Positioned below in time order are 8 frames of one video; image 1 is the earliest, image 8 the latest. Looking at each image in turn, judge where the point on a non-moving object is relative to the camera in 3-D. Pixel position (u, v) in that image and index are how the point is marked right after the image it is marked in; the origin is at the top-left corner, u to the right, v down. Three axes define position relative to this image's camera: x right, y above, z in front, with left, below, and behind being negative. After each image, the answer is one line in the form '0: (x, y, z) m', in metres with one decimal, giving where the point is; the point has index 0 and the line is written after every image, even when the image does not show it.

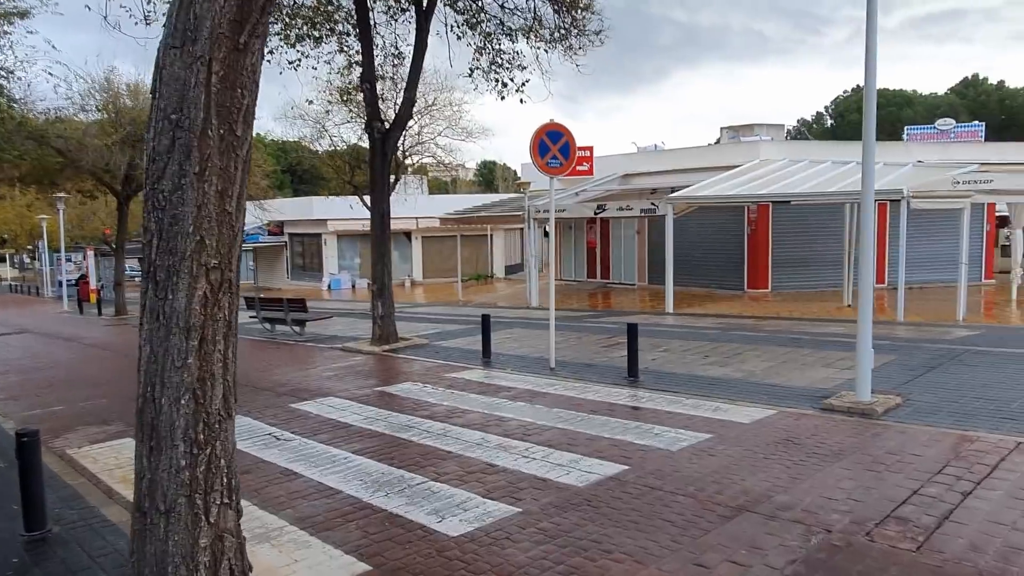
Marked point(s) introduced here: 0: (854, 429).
0: (+3.2, -1.3, +6.9) m
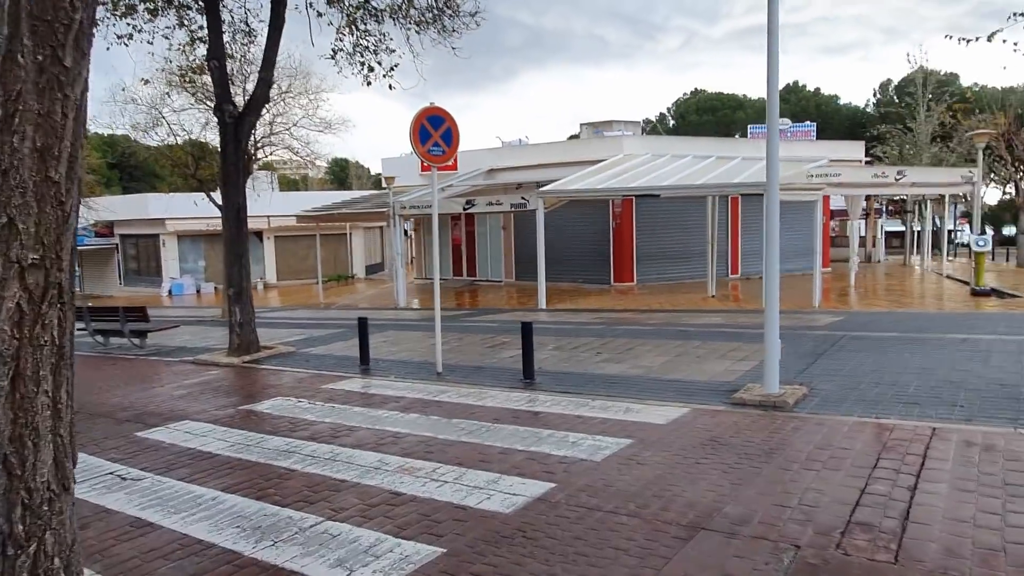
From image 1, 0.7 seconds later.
0: (+2.4, -1.2, +6.7) m
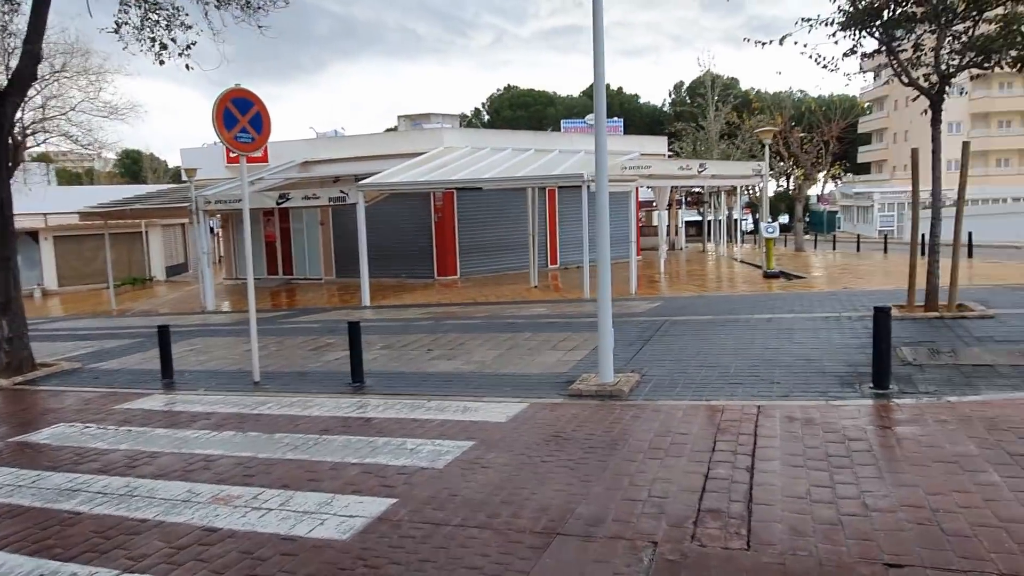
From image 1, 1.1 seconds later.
0: (+0.9, -1.1, +6.6) m
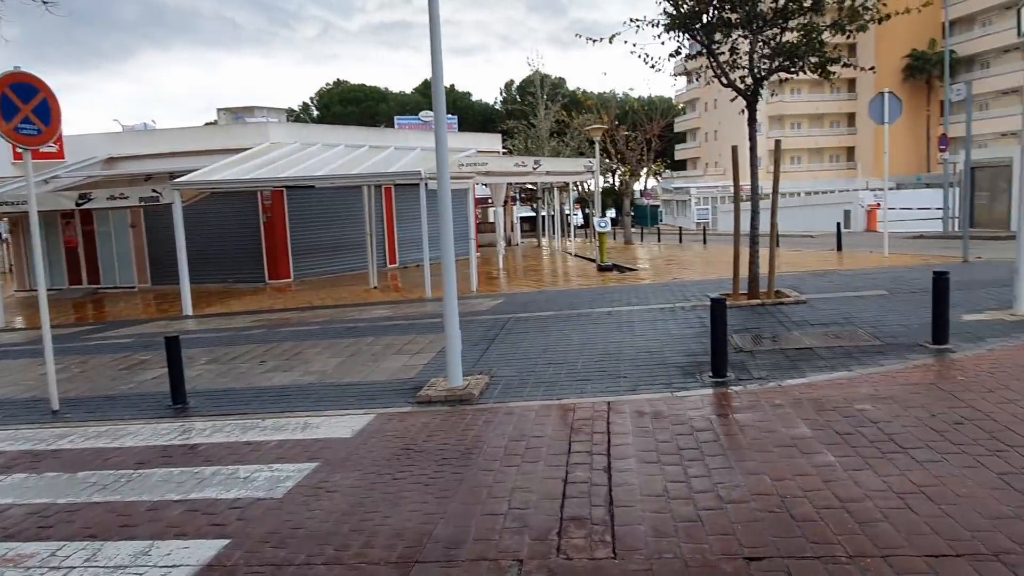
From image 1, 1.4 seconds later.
0: (-0.4, -1.1, +6.4) m
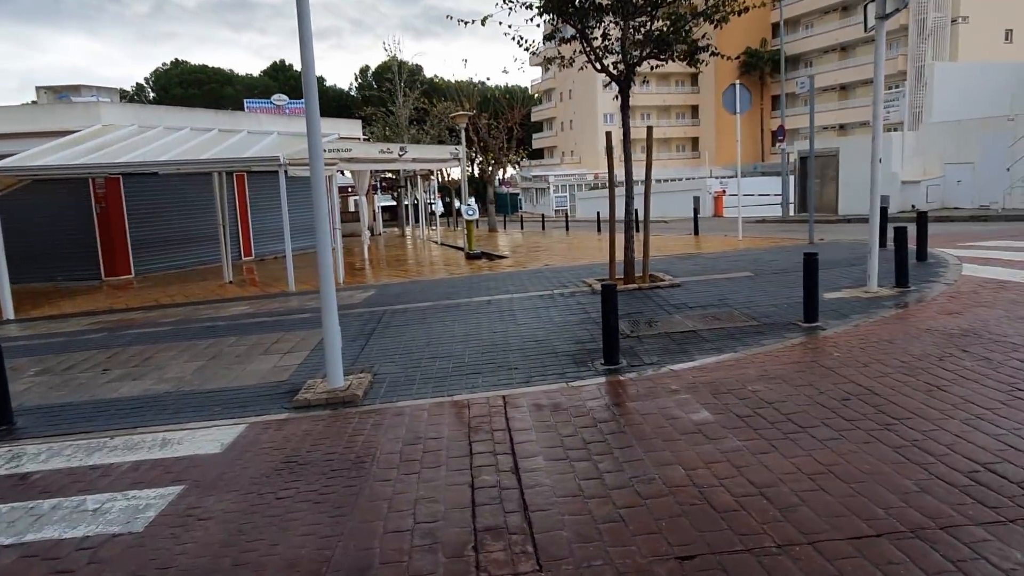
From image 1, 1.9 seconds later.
0: (-1.3, -1.1, +5.9) m
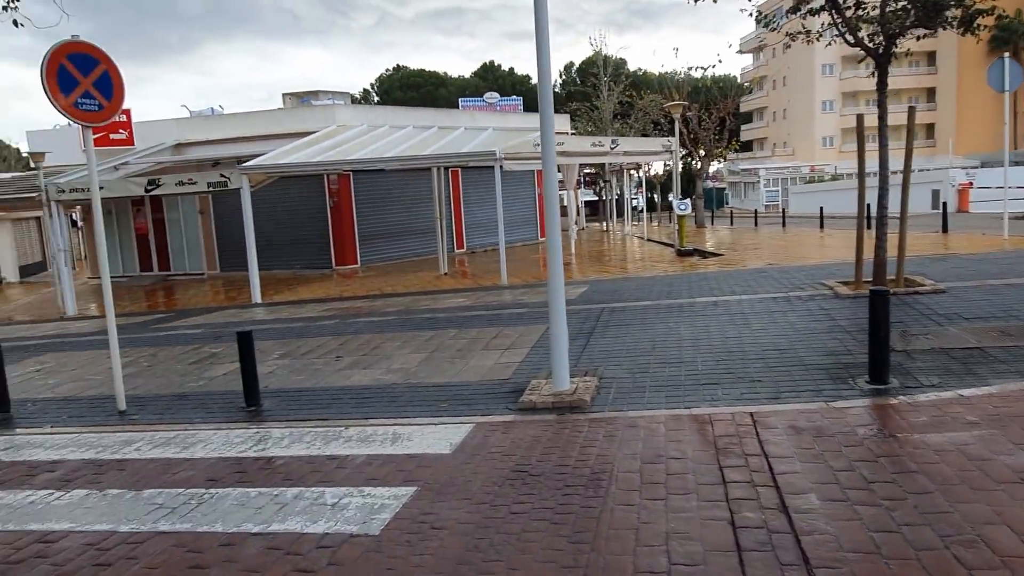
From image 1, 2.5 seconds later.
0: (+0.5, -1.1, +5.4) m
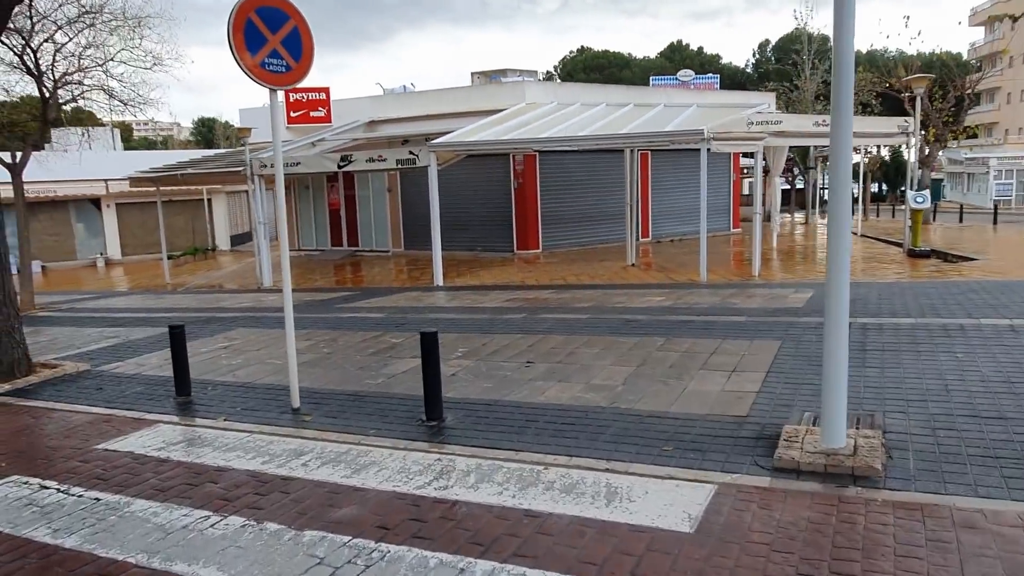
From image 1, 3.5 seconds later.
0: (+1.9, -1.2, +3.8) m
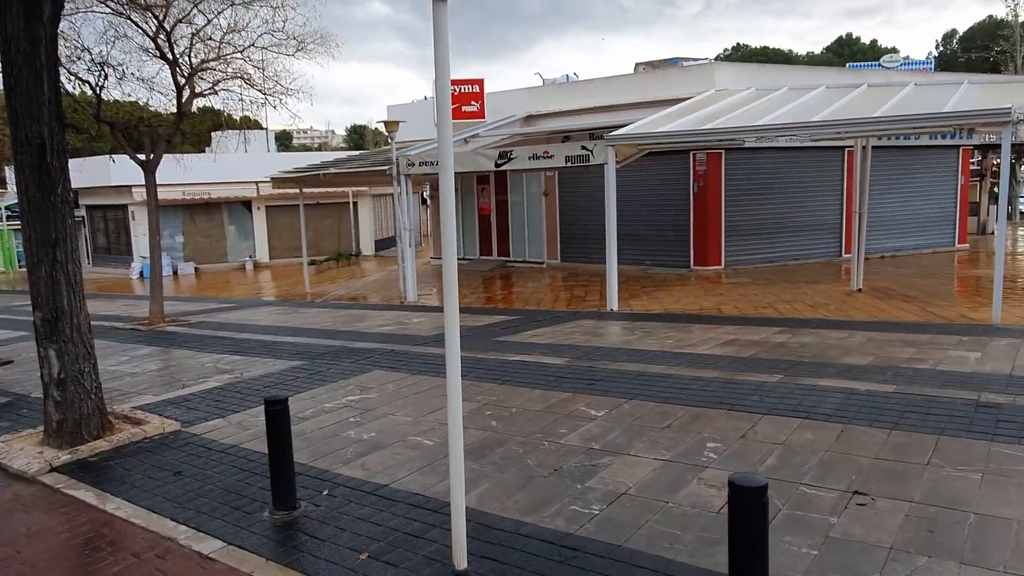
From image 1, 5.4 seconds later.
0: (+3.0, -1.7, +0.2) m
